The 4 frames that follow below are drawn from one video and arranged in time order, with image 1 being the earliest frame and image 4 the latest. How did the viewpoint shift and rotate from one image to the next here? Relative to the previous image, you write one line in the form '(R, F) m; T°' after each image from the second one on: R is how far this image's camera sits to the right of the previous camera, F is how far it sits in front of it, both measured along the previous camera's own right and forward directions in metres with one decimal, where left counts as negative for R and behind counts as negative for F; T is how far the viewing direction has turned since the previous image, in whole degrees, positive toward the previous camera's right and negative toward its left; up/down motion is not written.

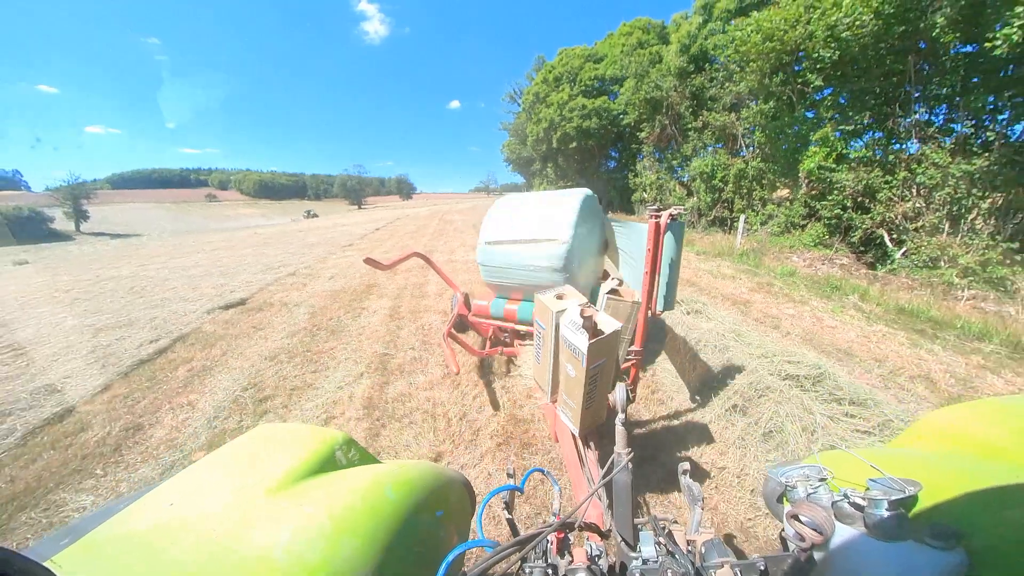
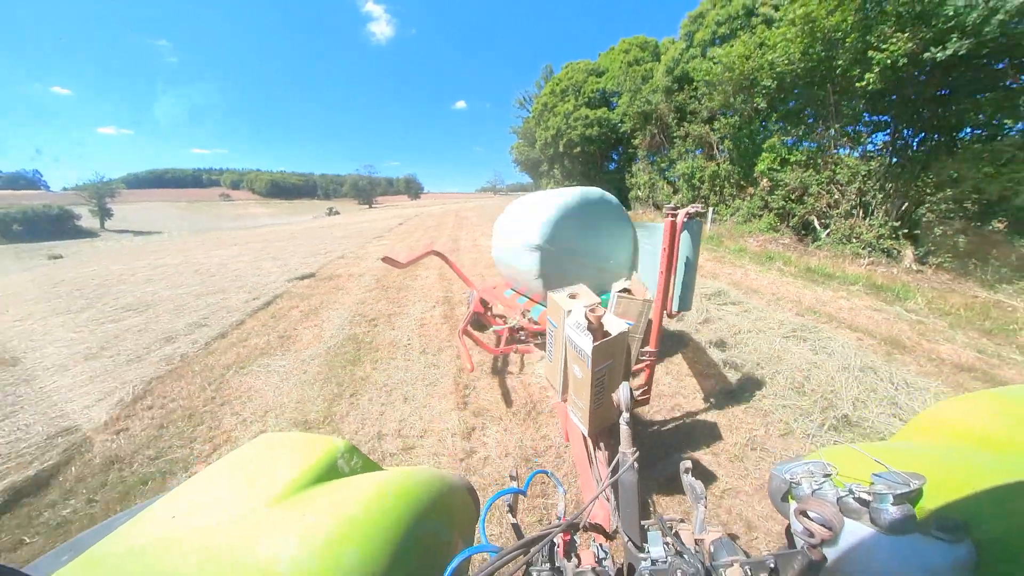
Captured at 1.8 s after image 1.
(-0.2, -1.3) m; -1°
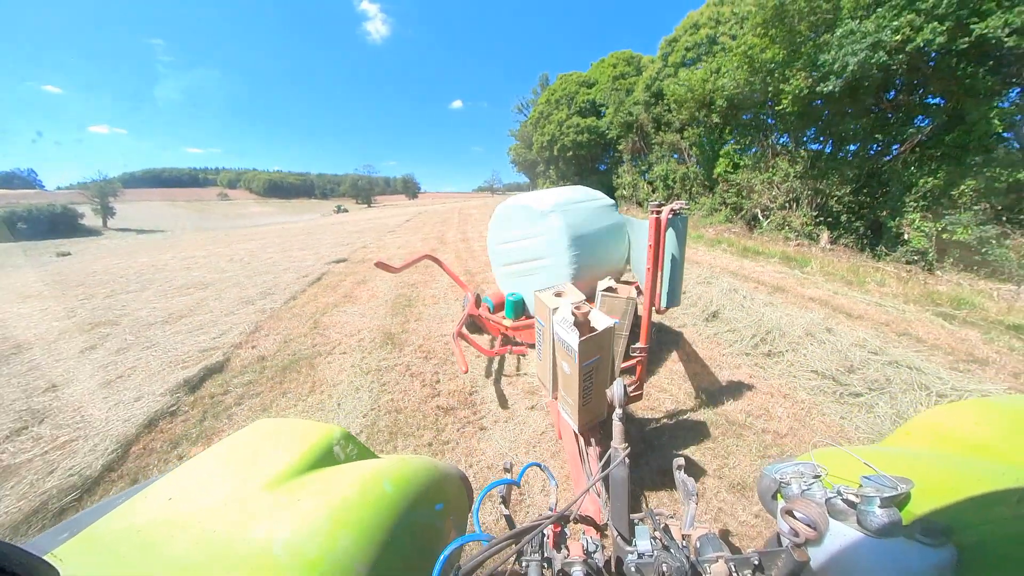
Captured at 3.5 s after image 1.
(-0.1, -1.3) m; +1°
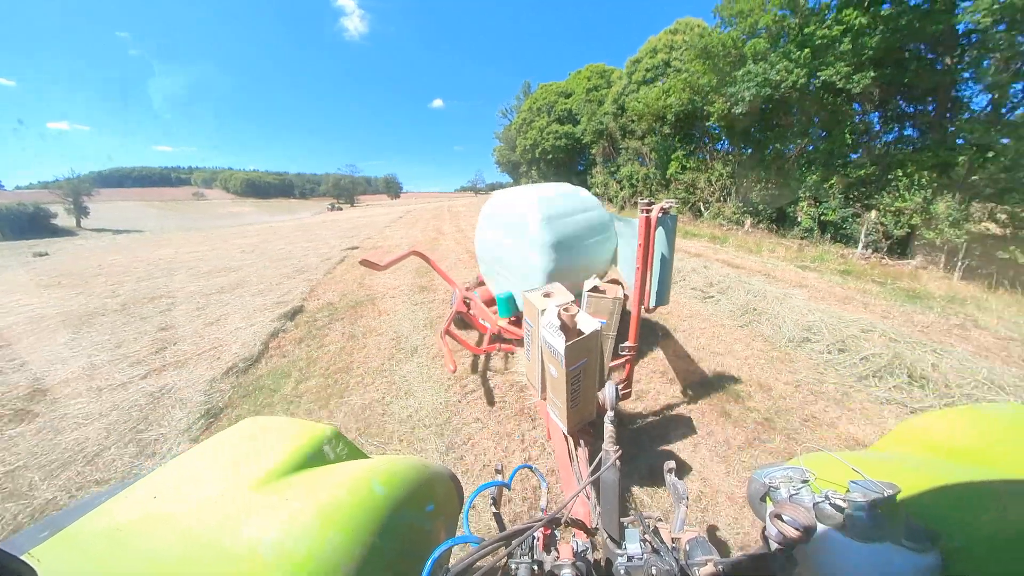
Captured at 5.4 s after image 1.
(-0.2, -1.4) m; +3°
